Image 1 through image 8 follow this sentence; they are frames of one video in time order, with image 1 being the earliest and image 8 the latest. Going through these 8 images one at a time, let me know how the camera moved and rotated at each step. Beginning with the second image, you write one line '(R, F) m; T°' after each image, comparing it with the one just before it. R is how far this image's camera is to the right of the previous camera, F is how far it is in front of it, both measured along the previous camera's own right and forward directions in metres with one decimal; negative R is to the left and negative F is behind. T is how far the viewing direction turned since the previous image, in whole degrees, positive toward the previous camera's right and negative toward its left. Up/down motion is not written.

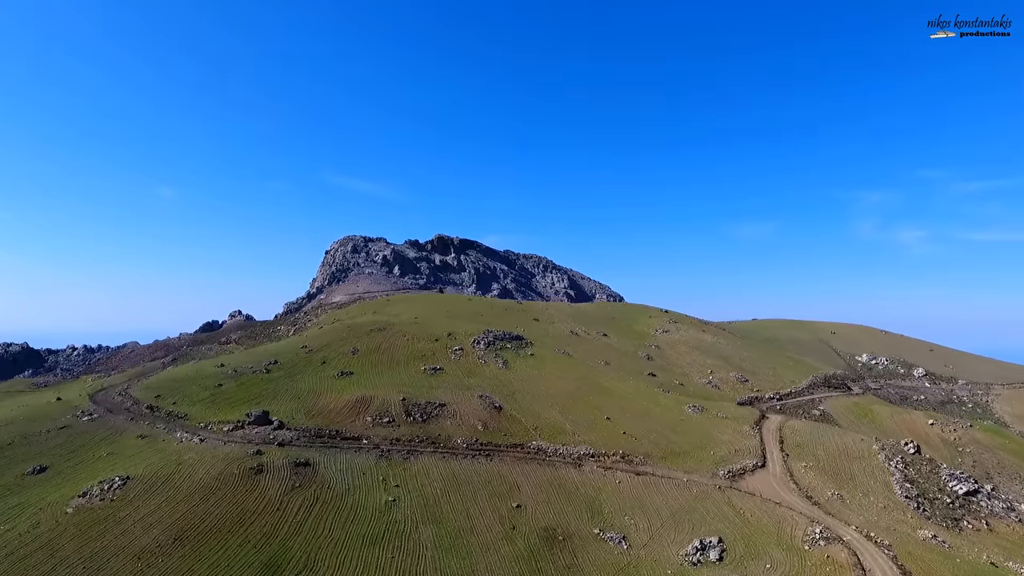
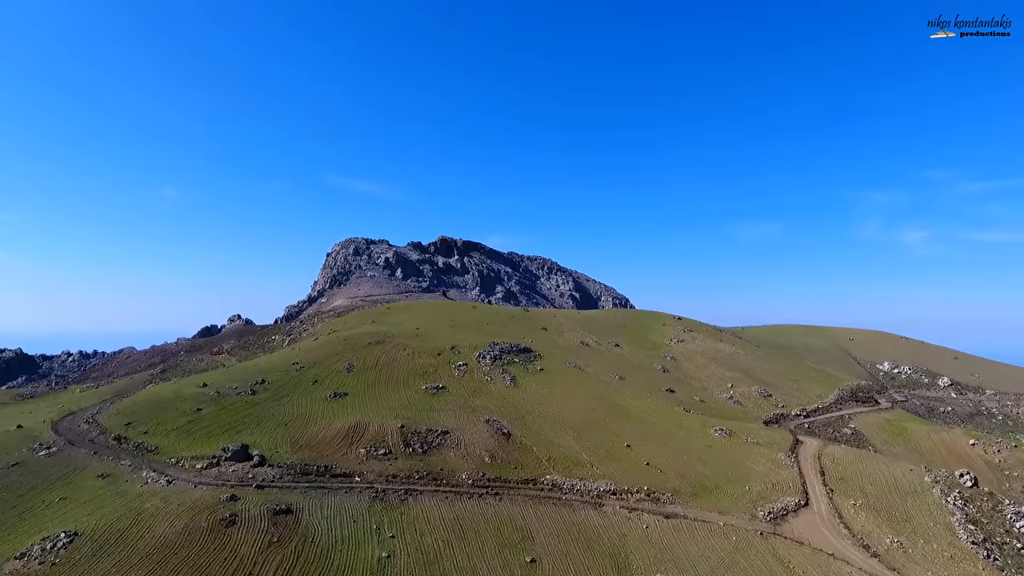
(-0.5, +4.3) m; 0°
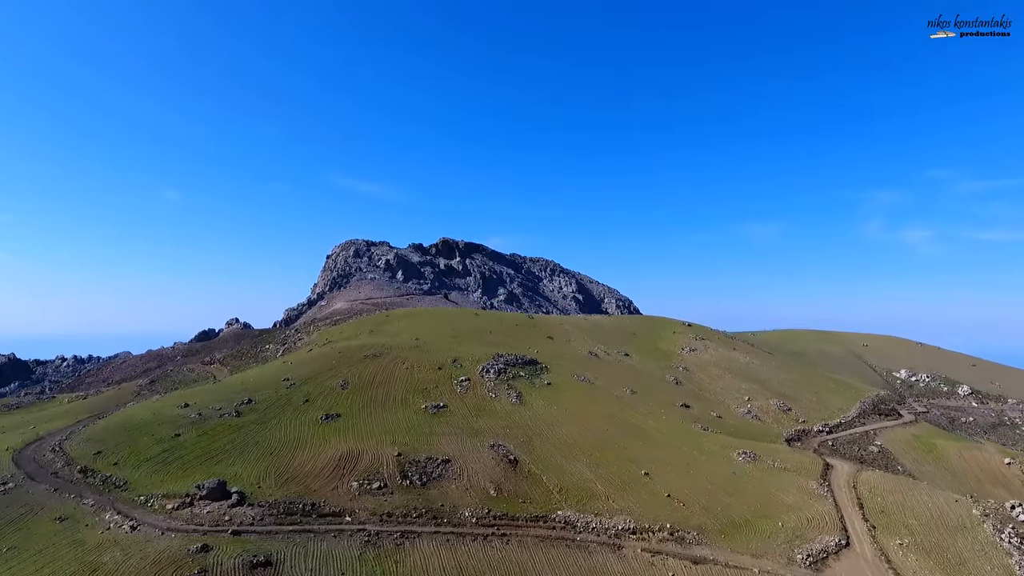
(-0.4, +3.4) m; 0°
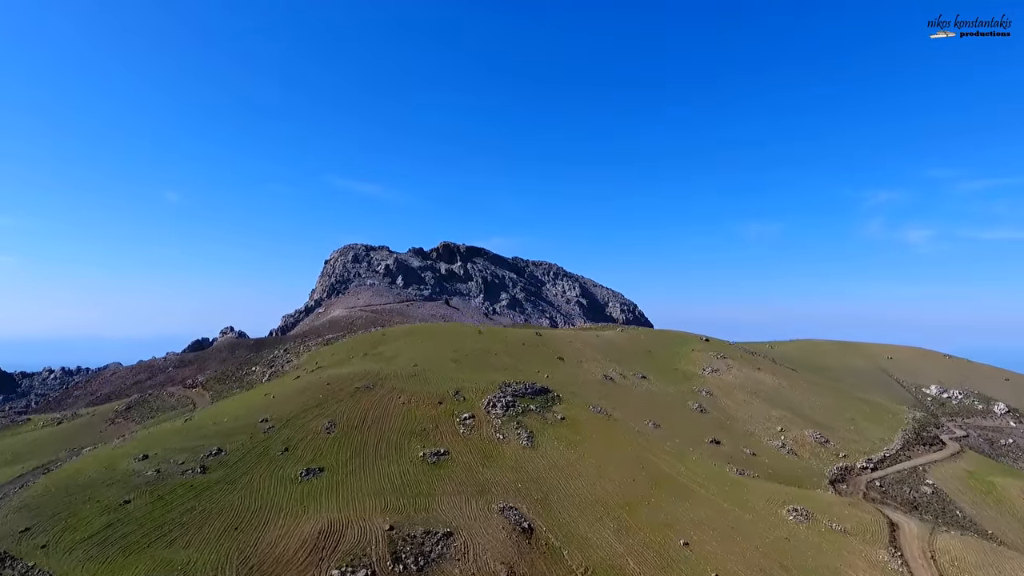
(-0.8, +6.0) m; 0°
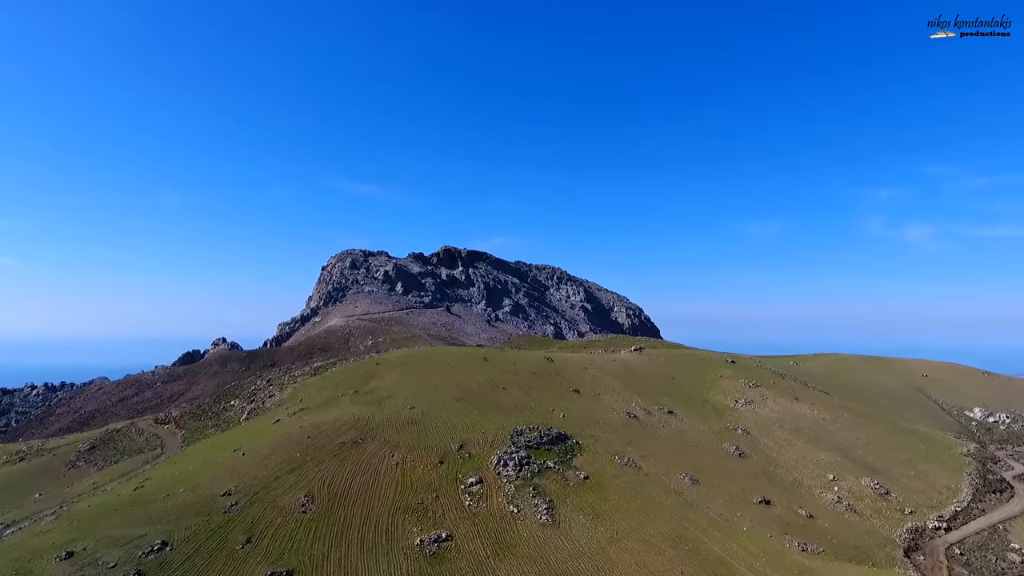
(-1.0, +7.6) m; 0°
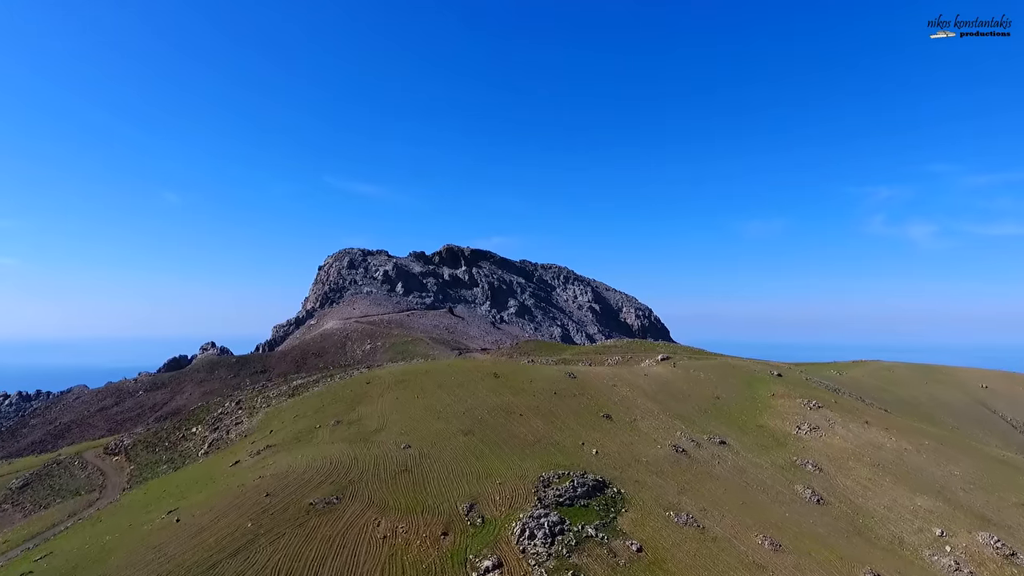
(-1.5, +10.6) m; 0°
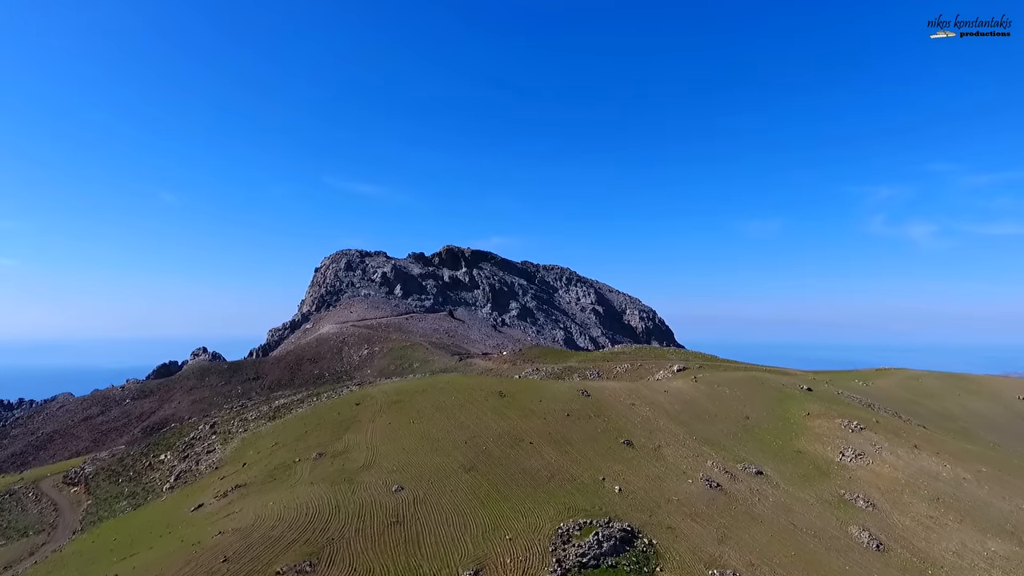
(-0.7, +5.9) m; 0°
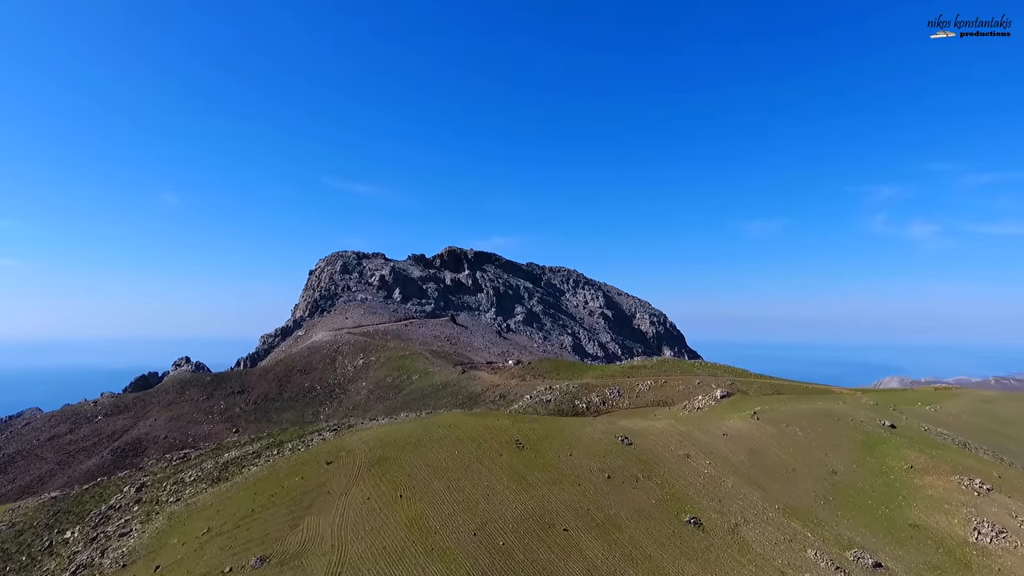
(-1.5, +11.9) m; 0°
